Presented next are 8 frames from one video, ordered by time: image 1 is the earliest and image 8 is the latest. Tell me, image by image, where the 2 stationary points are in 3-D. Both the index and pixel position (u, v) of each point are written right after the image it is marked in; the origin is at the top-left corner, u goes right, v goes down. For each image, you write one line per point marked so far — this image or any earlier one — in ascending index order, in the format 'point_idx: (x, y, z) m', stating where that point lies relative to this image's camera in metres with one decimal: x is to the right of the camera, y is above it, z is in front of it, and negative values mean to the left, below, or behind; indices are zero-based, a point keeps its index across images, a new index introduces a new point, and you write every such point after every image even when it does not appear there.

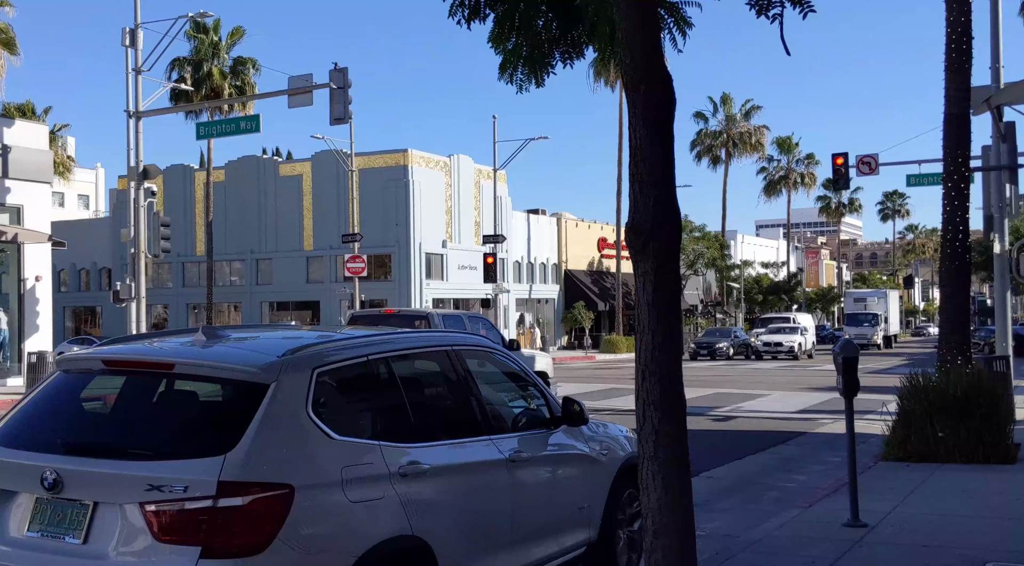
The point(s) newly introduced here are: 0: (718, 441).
0: (+2.8, -2.2, +16.1) m
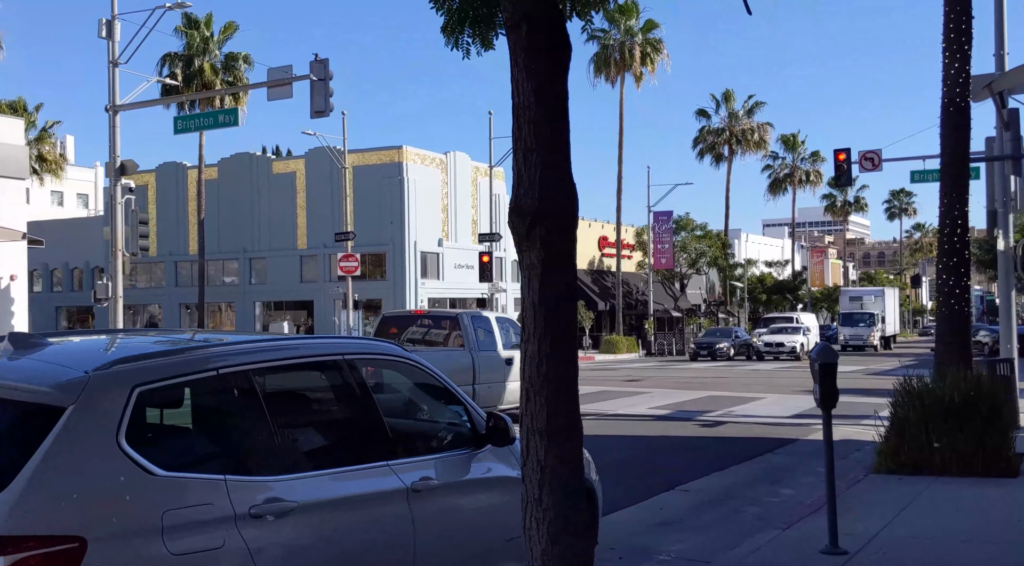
0: (+2.5, -2.2, +15.2) m
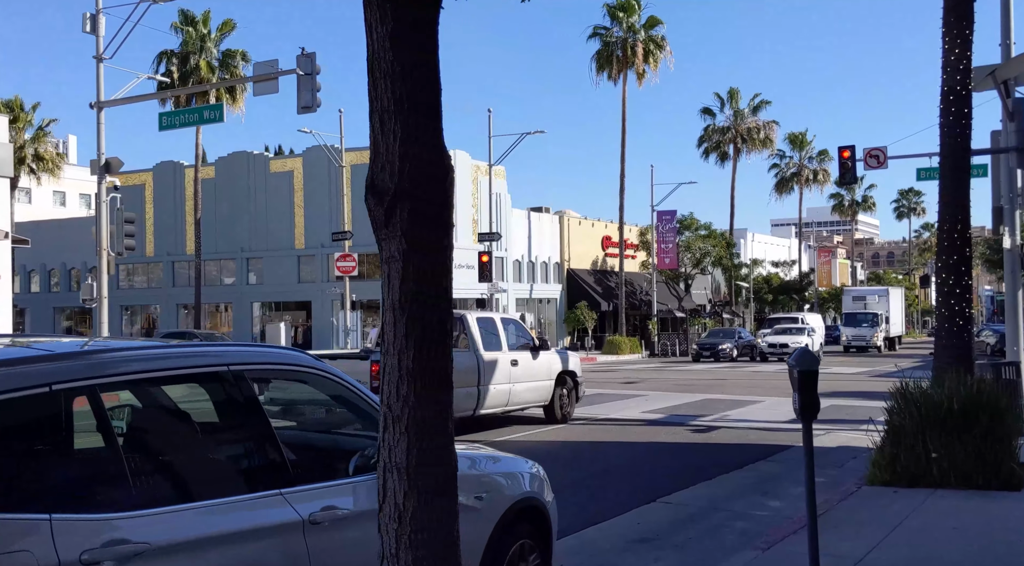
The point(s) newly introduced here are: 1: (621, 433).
0: (+2.2, -2.2, +14.6) m
1: (+1.6, -2.2, +16.7) m
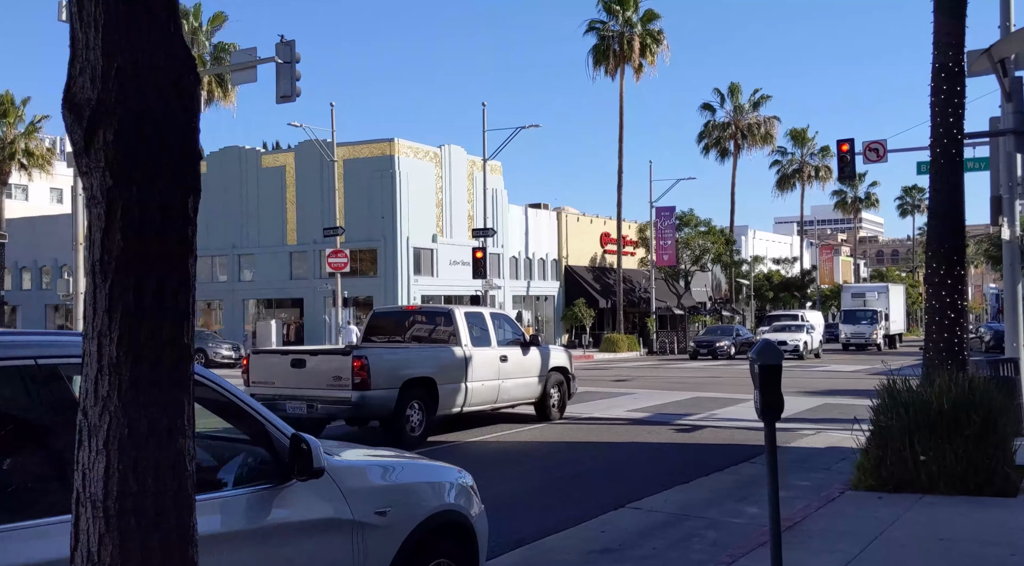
0: (+1.9, -2.1, +13.9) m
1: (+1.2, -2.1, +16.0) m
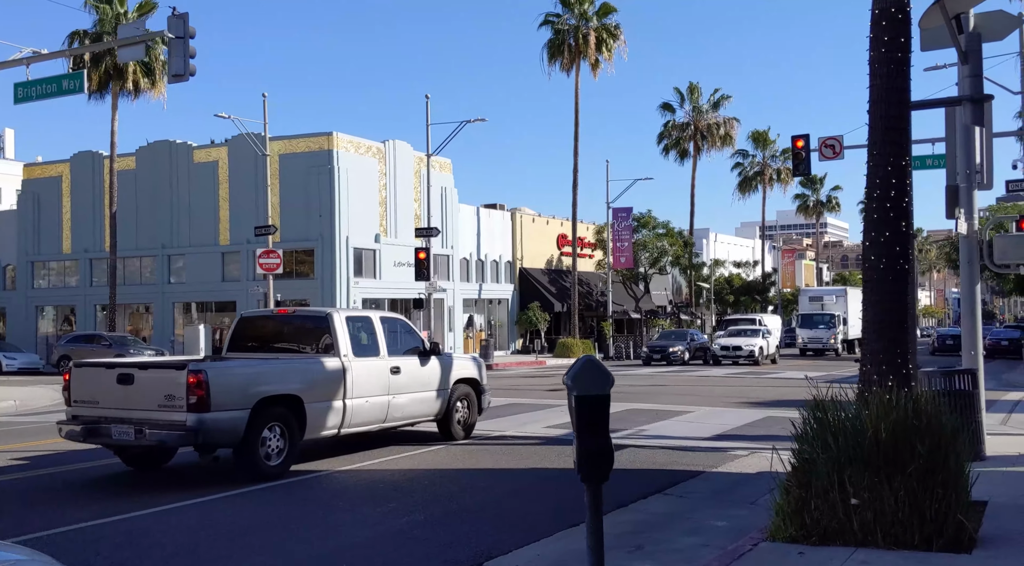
0: (+0.7, -2.1, +11.8) m
1: (-0.1, -2.1, +13.9) m
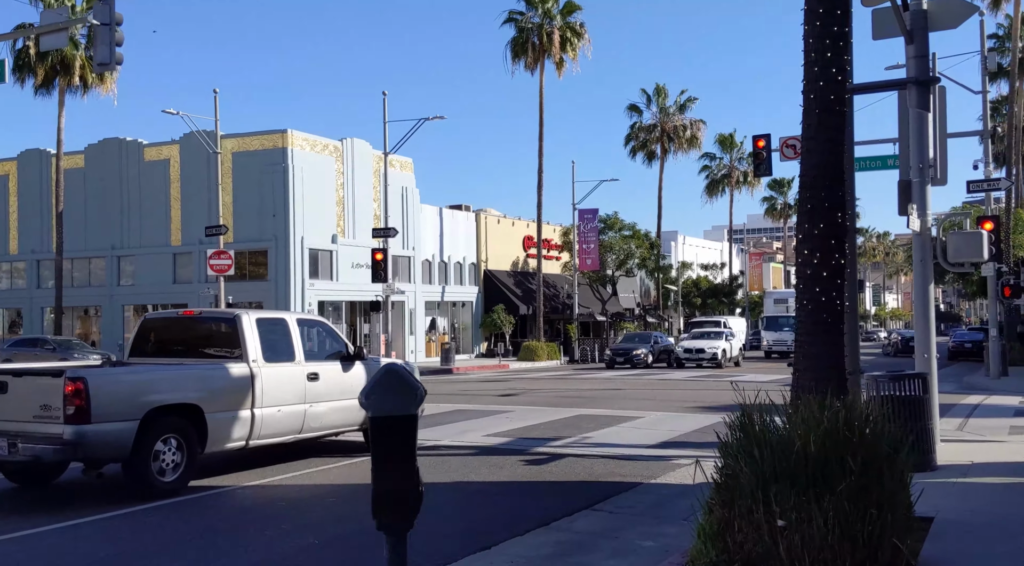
0: (-0.1, -2.1, +11.0) m
1: (-0.9, -2.1, +13.0) m
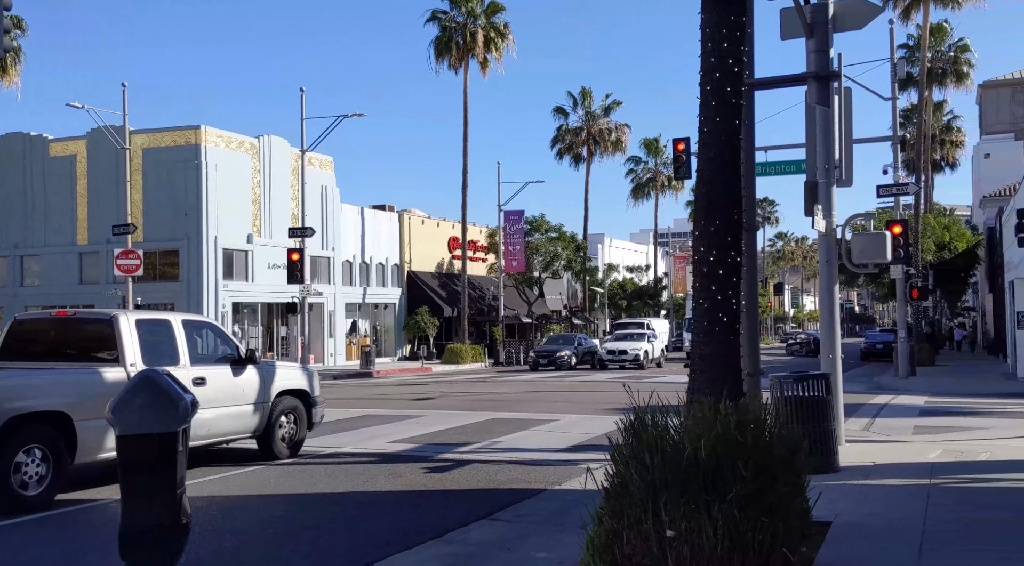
0: (-1.1, -2.1, +10.4) m
1: (-2.0, -2.1, +12.4) m
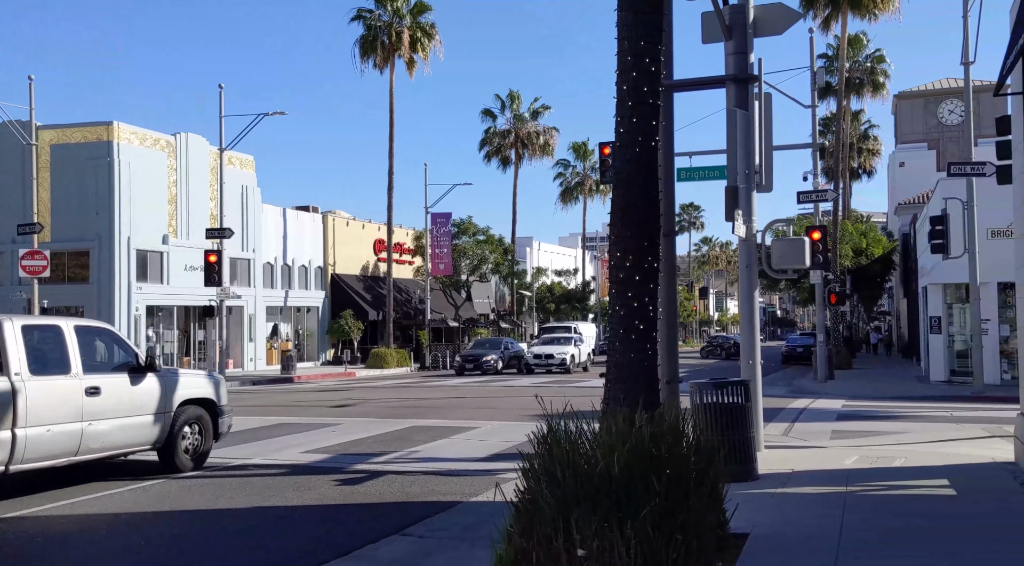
0: (-1.8, -2.1, +9.8) m
1: (-2.8, -2.1, +11.7) m
